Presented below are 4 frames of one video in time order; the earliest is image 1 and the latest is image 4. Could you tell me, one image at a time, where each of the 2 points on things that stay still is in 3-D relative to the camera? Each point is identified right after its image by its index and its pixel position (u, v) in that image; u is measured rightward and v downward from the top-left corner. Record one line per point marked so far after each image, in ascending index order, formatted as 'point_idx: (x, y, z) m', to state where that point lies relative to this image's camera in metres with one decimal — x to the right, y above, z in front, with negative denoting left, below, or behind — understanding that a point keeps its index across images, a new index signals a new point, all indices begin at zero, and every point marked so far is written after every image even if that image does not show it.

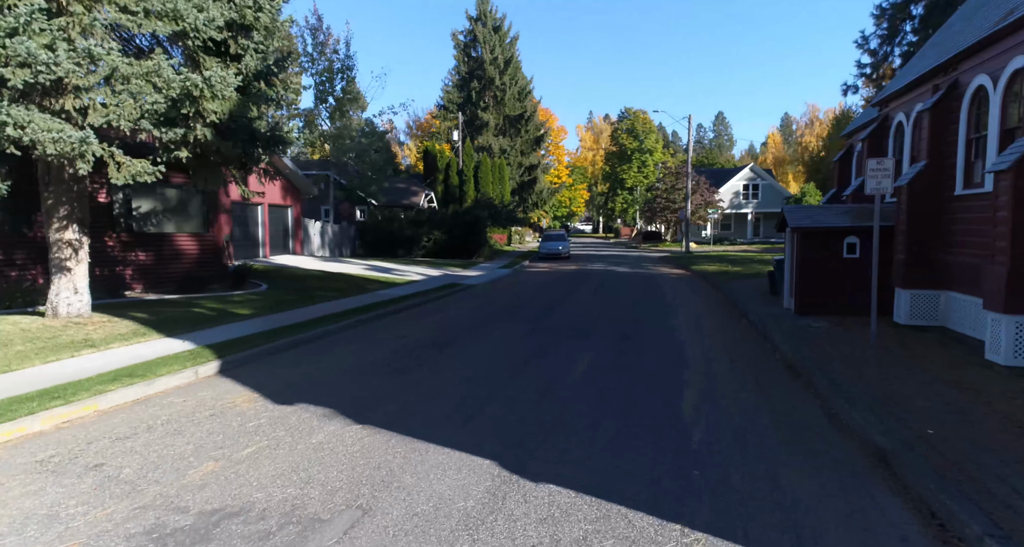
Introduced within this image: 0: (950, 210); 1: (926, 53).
0: (+6.1, +0.9, +8.1) m
1: (+7.5, +4.0, +10.7) m
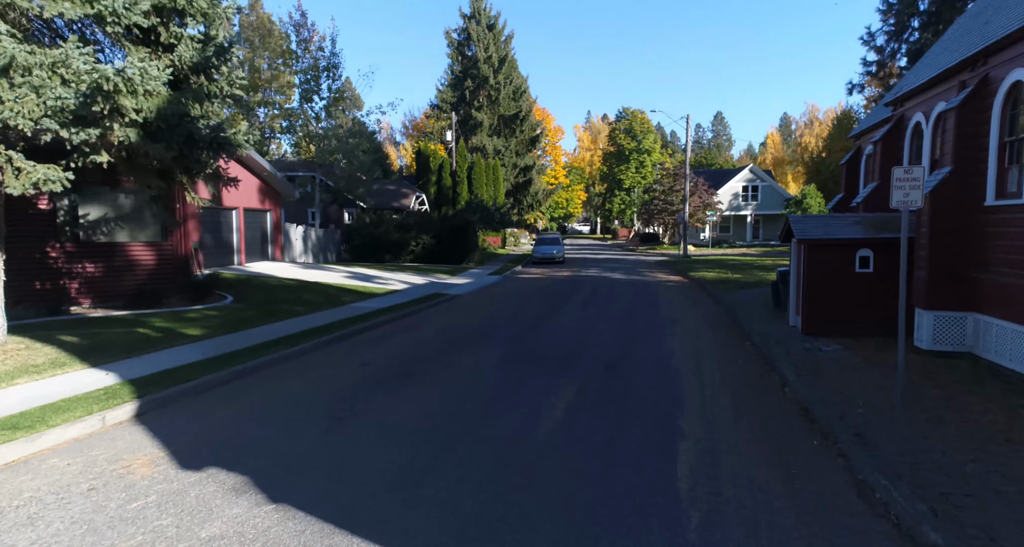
0: (+5.8, +0.6, +7.2) m
1: (+7.2, +3.8, +9.8) m
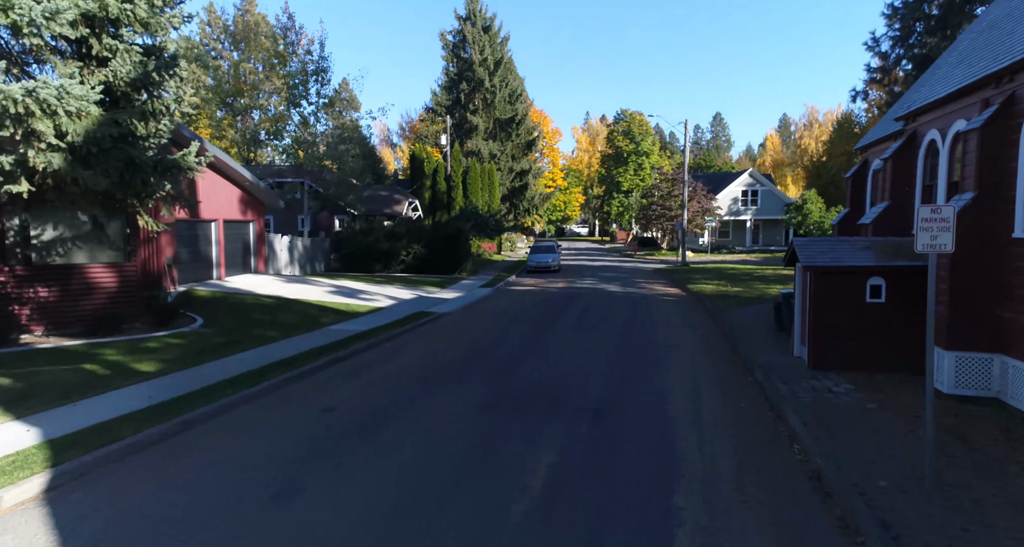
0: (+5.5, +0.2, +6.5) m
1: (+6.9, +3.4, +9.1) m
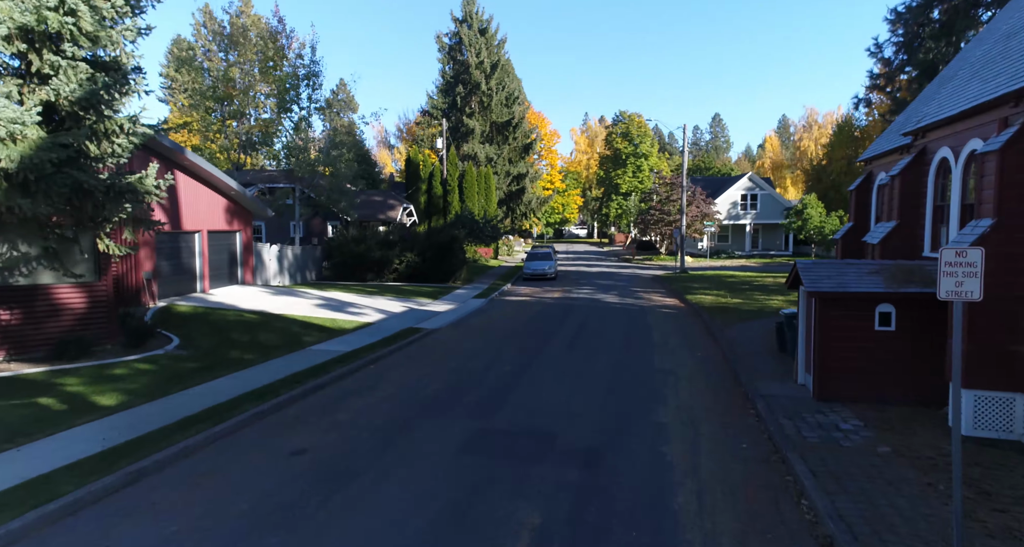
0: (+5.4, -0.1, +6.0) m
1: (+6.7, +3.0, +8.6) m
